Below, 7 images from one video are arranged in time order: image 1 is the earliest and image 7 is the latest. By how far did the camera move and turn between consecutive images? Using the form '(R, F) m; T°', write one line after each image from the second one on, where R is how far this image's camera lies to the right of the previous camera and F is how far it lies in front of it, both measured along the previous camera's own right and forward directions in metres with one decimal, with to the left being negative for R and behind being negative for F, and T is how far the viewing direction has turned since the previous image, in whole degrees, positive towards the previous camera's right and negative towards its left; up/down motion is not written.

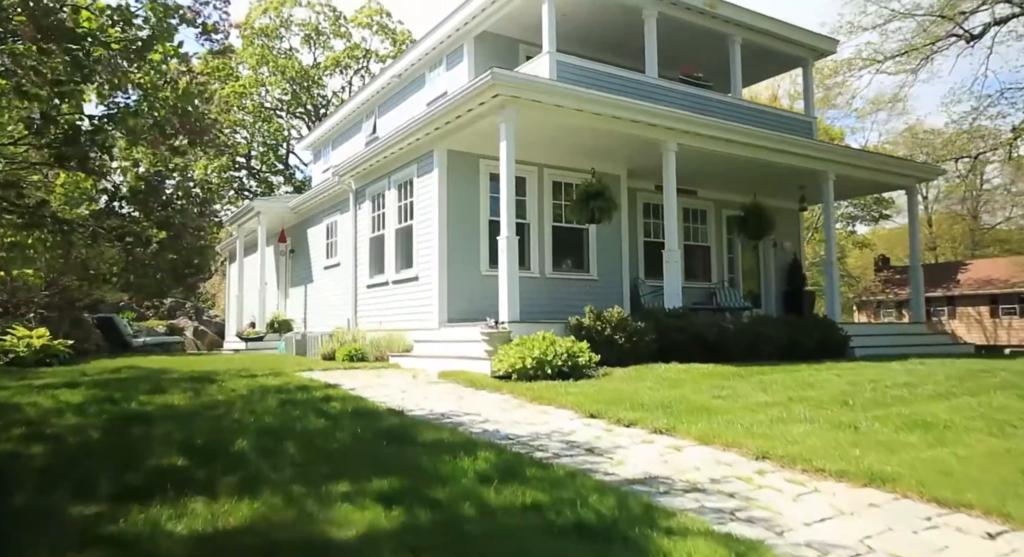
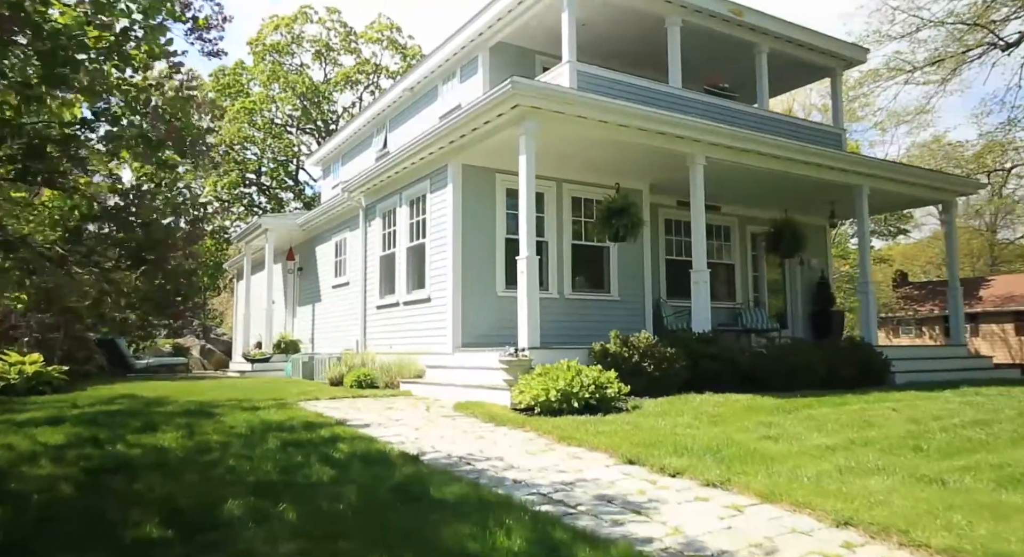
(-0.1, +0.6) m; -1°
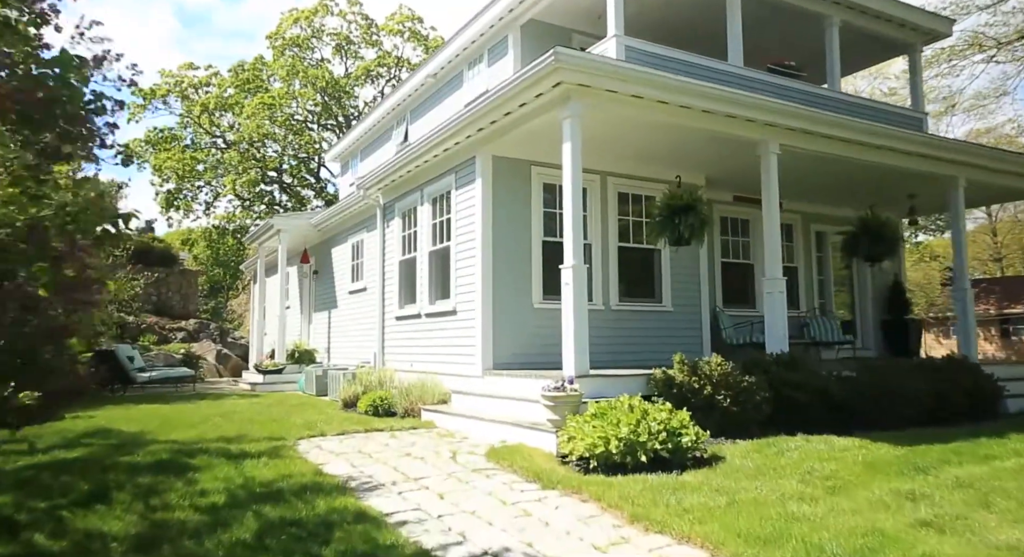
(-0.2, +1.4) m; -2°
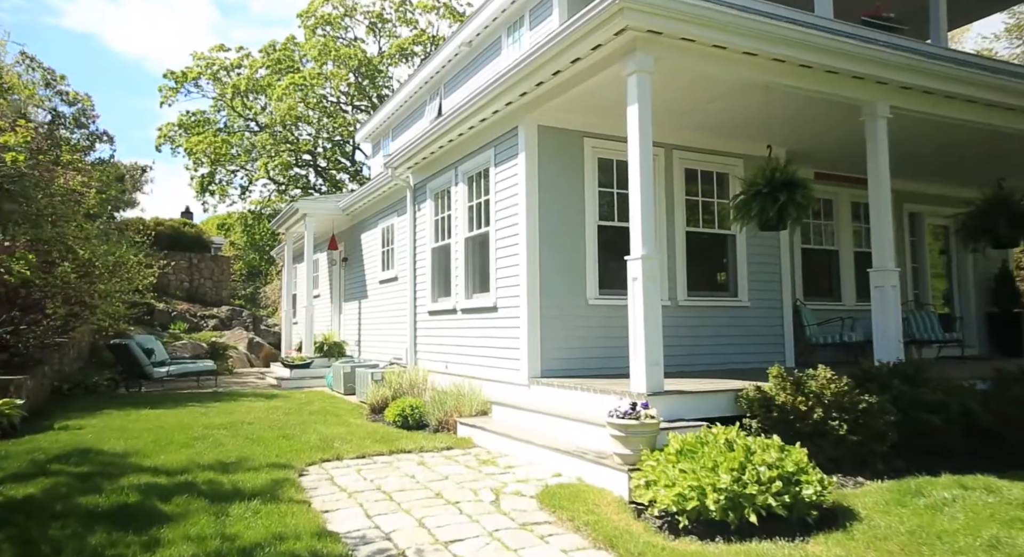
(-0.1, +1.3) m; -3°
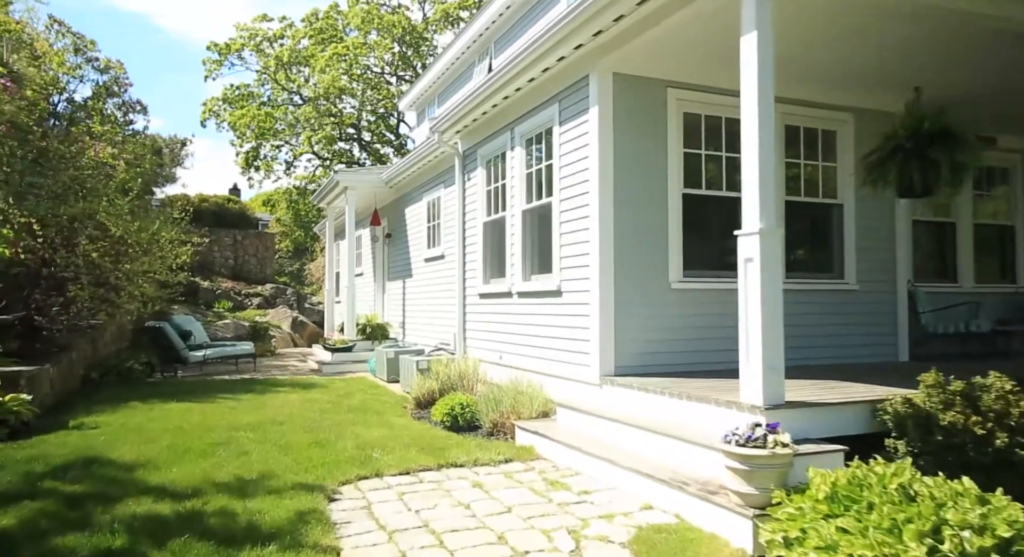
(-0.2, +1.1) m; -4°
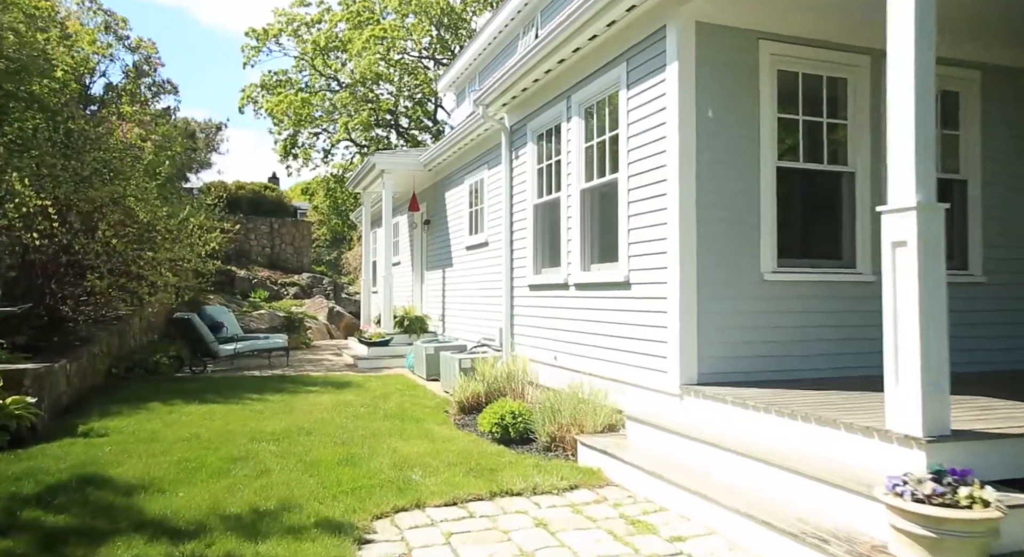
(-0.2, +0.9) m; -3°
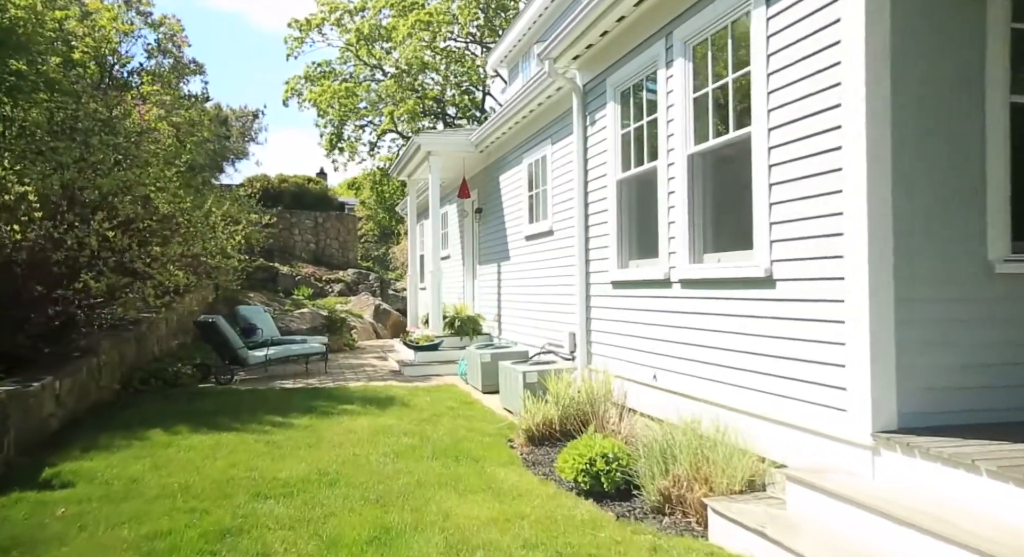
(-0.3, +1.6) m; -4°
